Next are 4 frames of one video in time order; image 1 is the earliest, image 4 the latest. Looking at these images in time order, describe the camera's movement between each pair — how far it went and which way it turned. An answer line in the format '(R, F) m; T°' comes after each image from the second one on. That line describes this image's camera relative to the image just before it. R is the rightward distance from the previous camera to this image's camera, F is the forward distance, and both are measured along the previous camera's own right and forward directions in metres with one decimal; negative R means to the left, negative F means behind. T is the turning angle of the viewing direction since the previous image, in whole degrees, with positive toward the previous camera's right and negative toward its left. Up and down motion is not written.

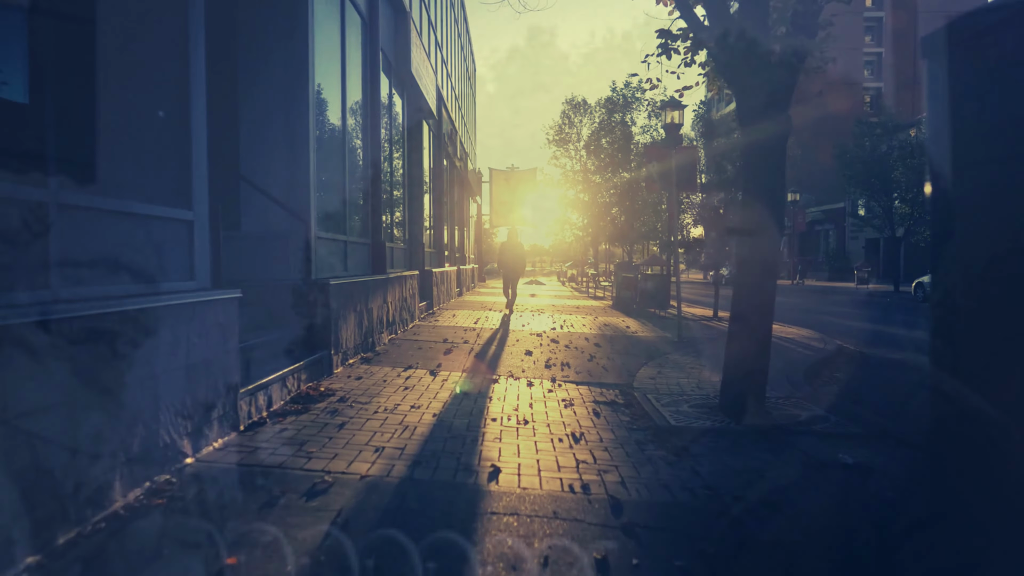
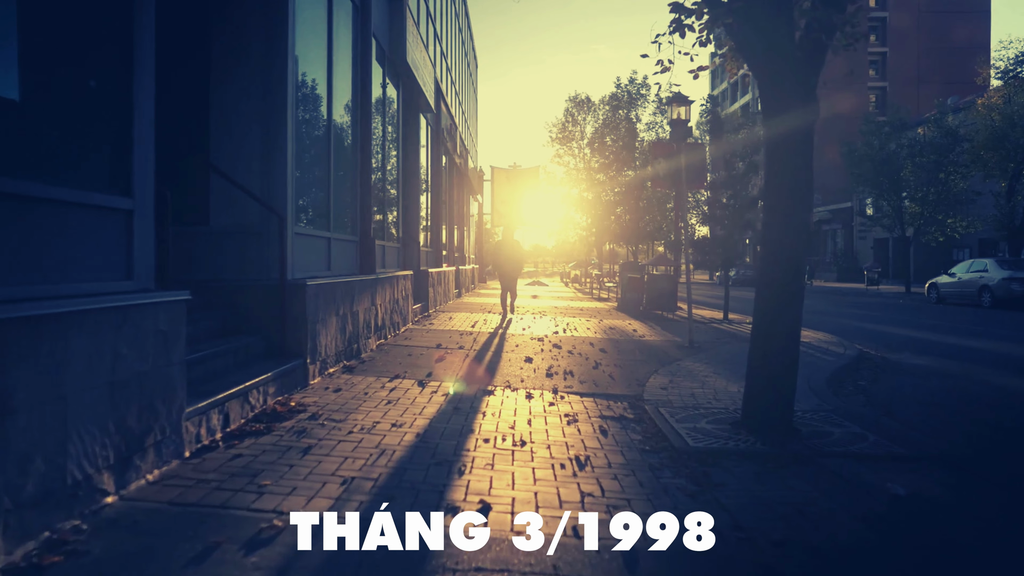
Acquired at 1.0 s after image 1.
(+0.1, +0.8) m; 0°
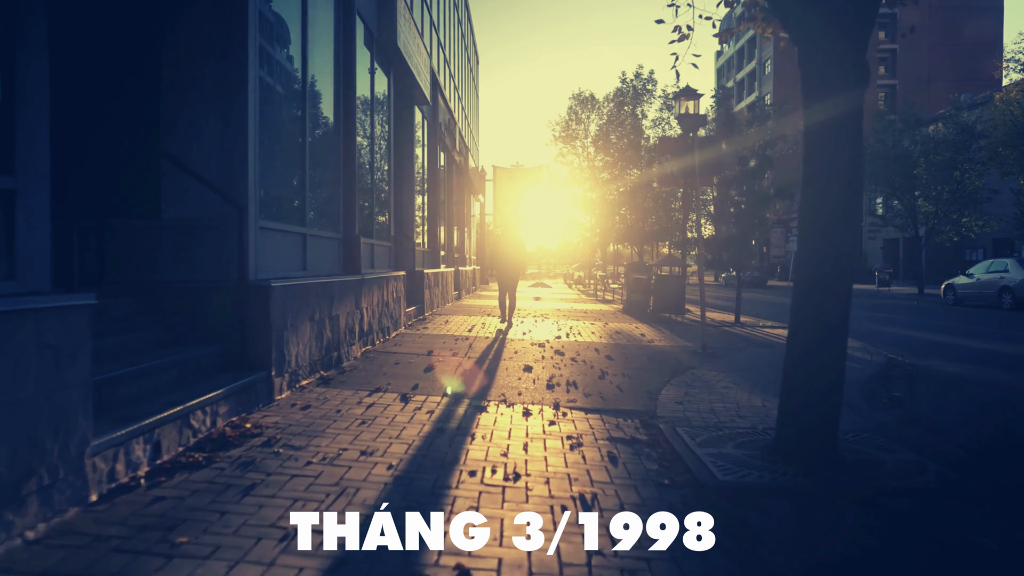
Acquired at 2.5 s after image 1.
(+0.1, +0.9) m; 0°
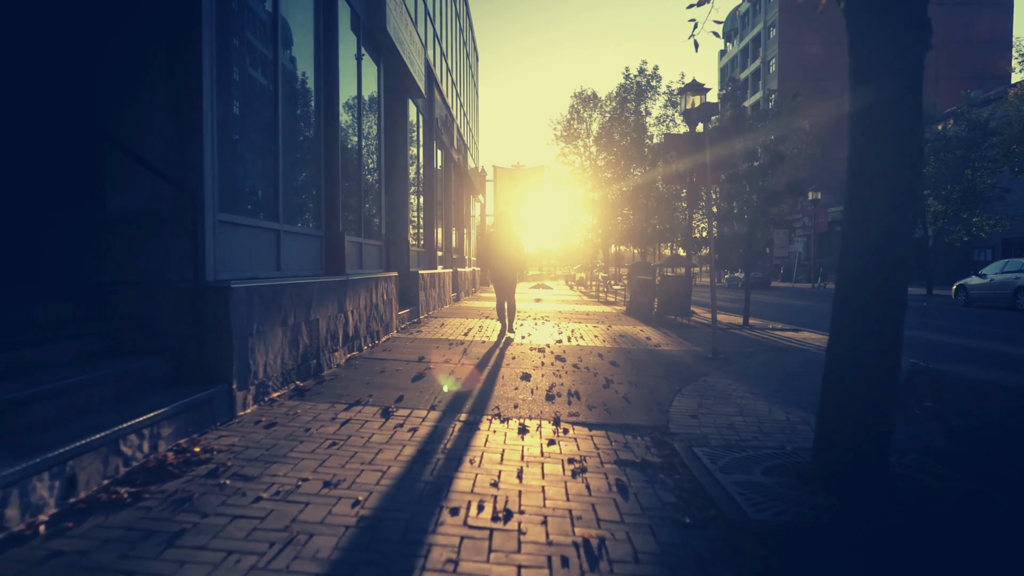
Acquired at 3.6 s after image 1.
(+0.1, +0.7) m; 0°
